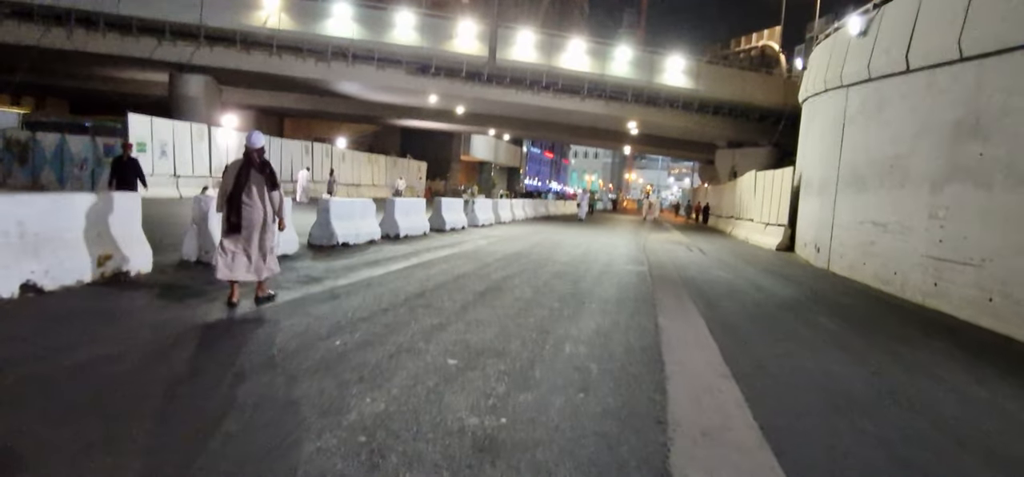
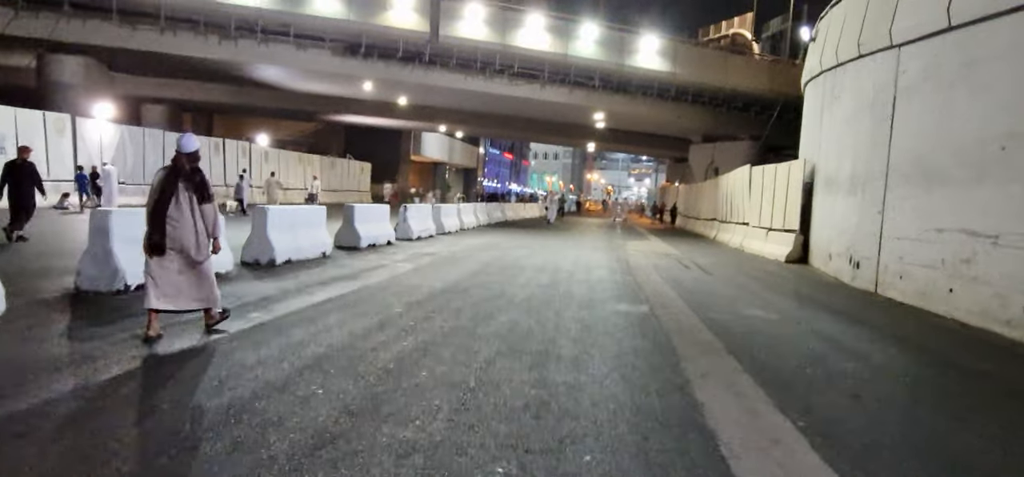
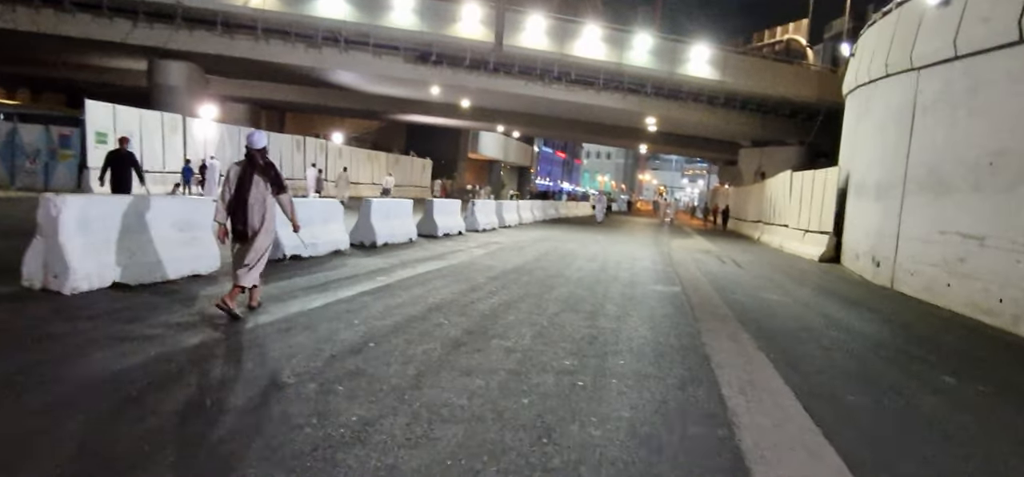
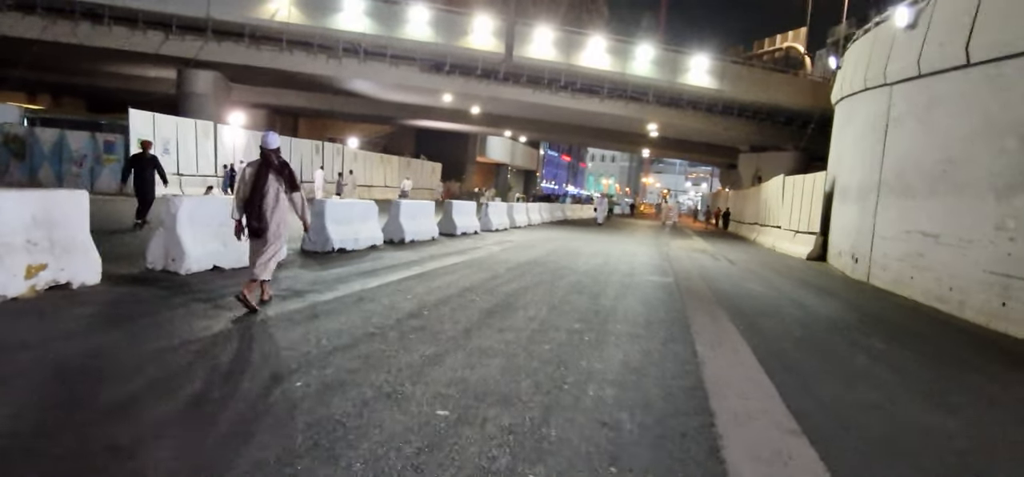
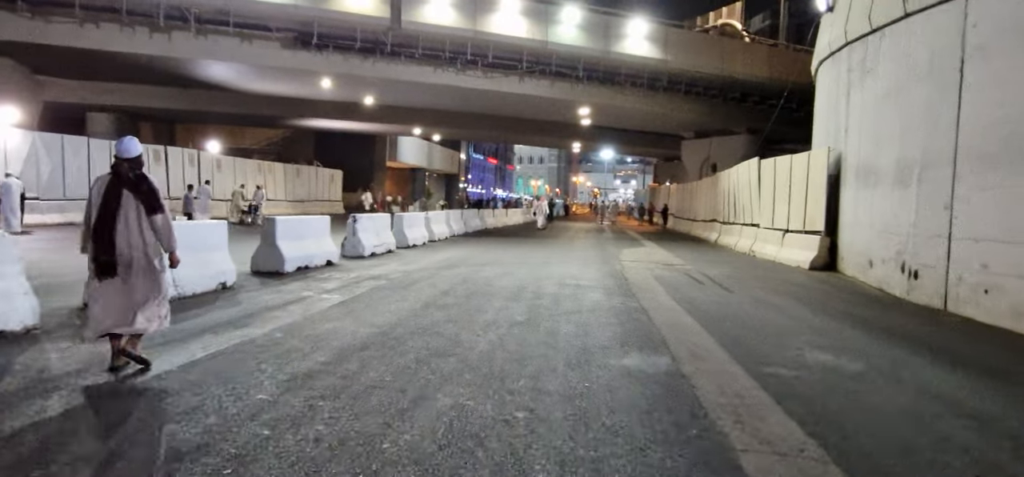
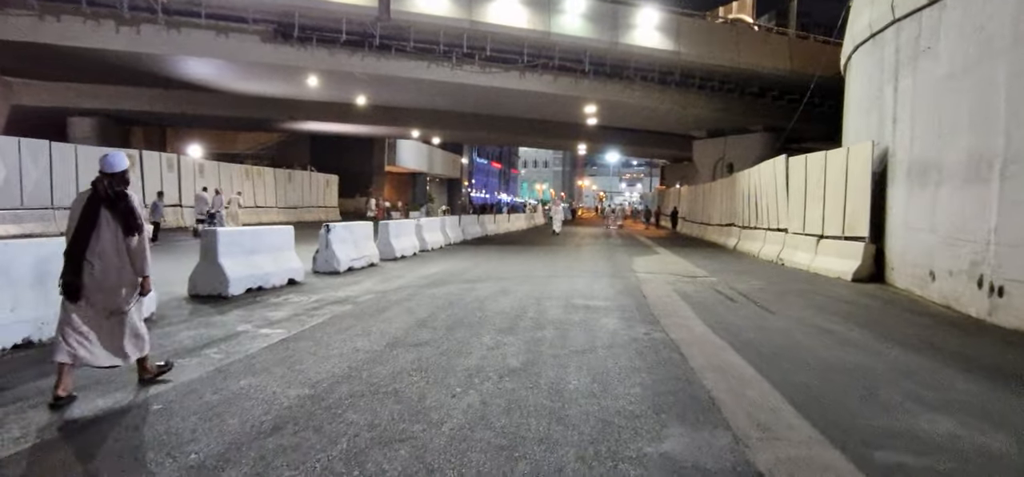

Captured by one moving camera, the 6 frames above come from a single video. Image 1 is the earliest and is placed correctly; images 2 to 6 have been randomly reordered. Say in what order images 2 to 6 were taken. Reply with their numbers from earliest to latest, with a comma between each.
4, 3, 2, 5, 6
